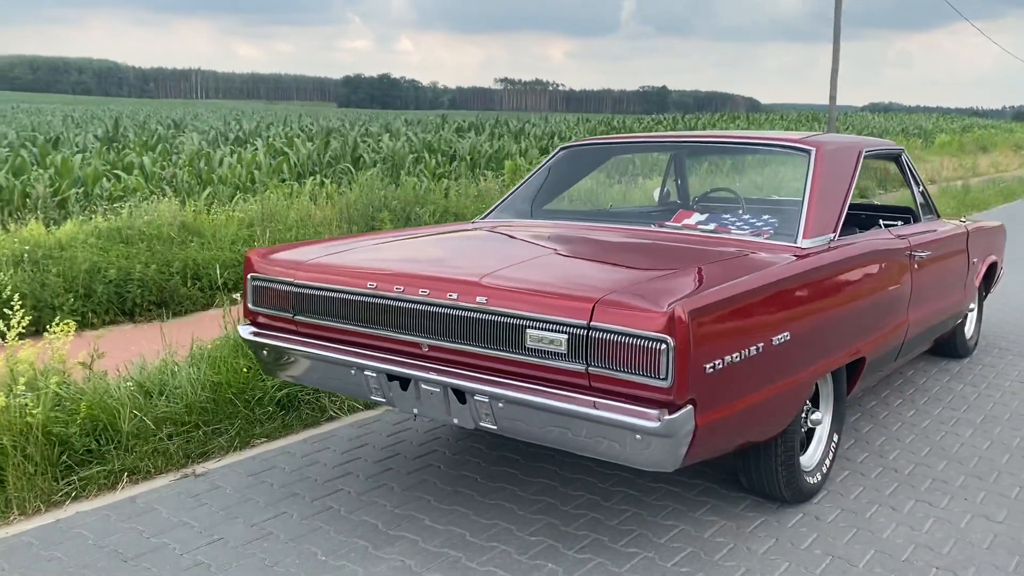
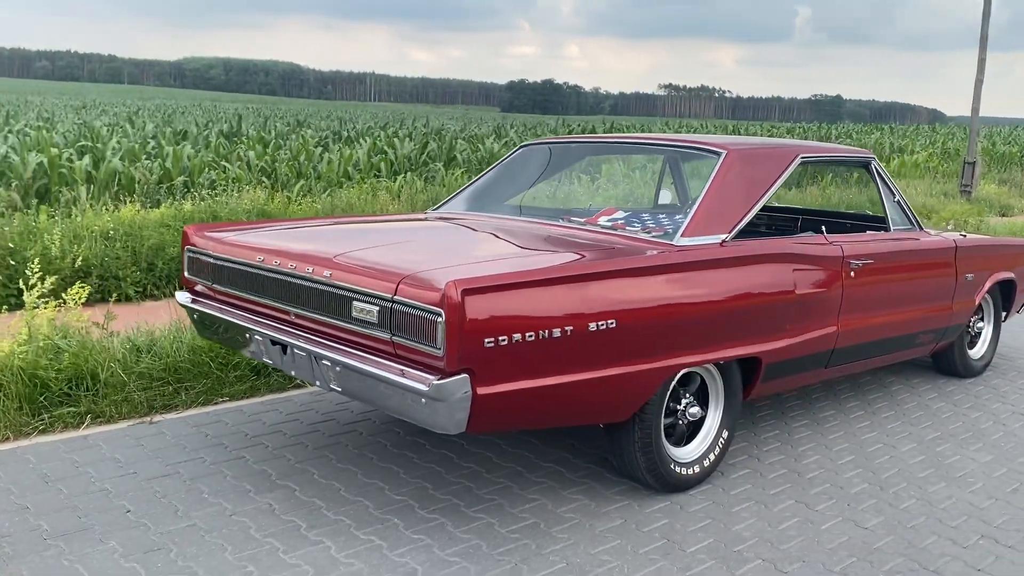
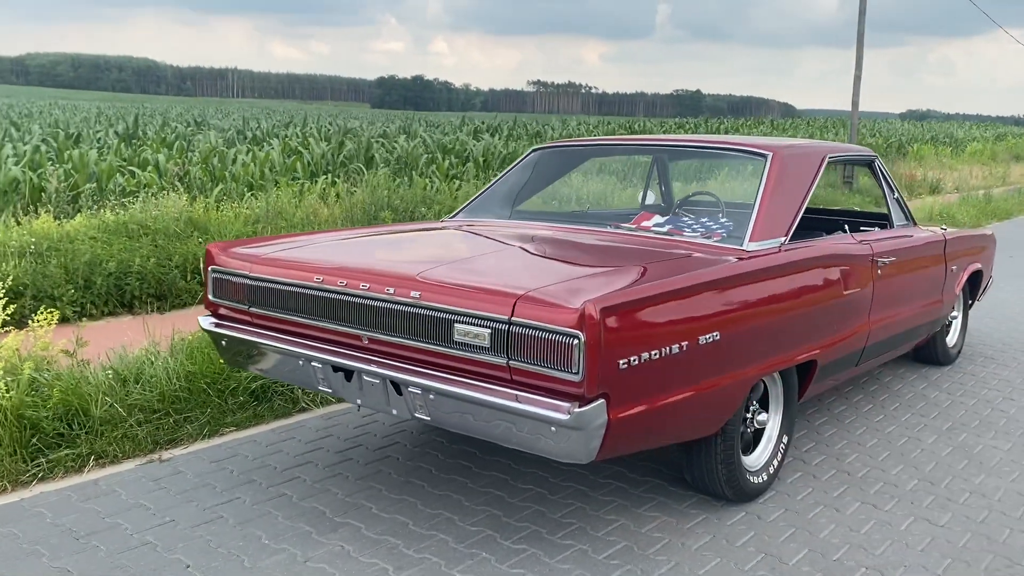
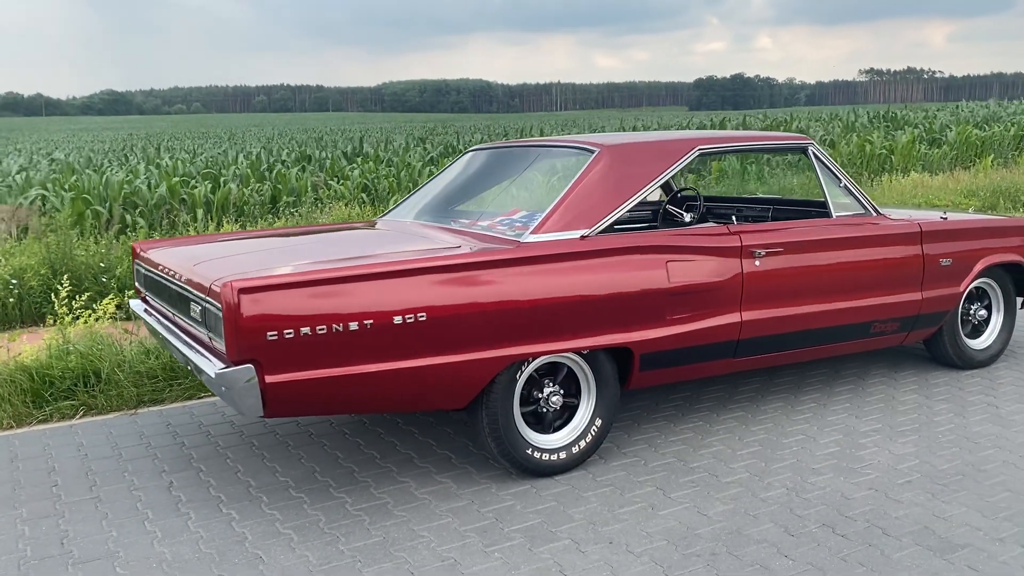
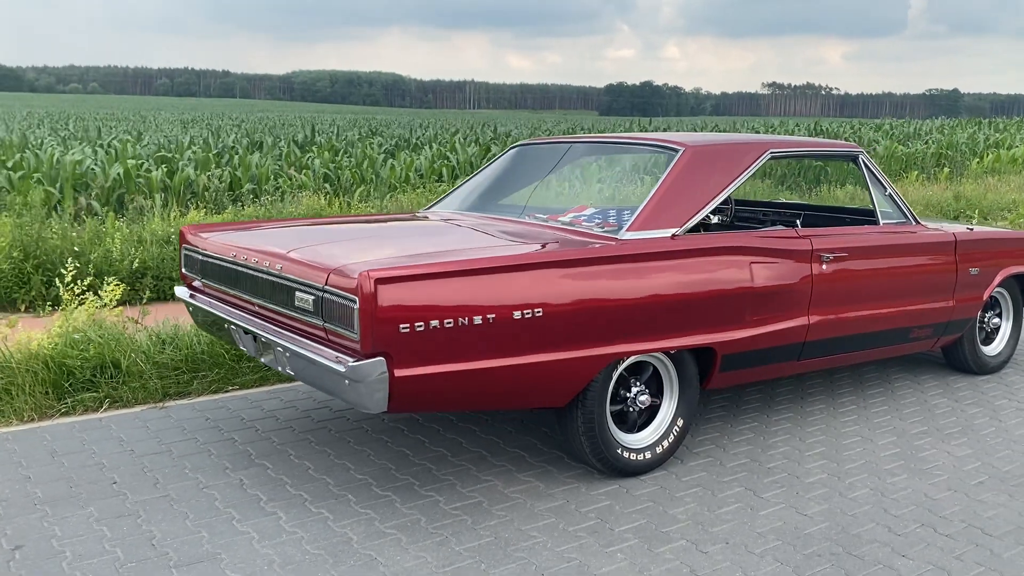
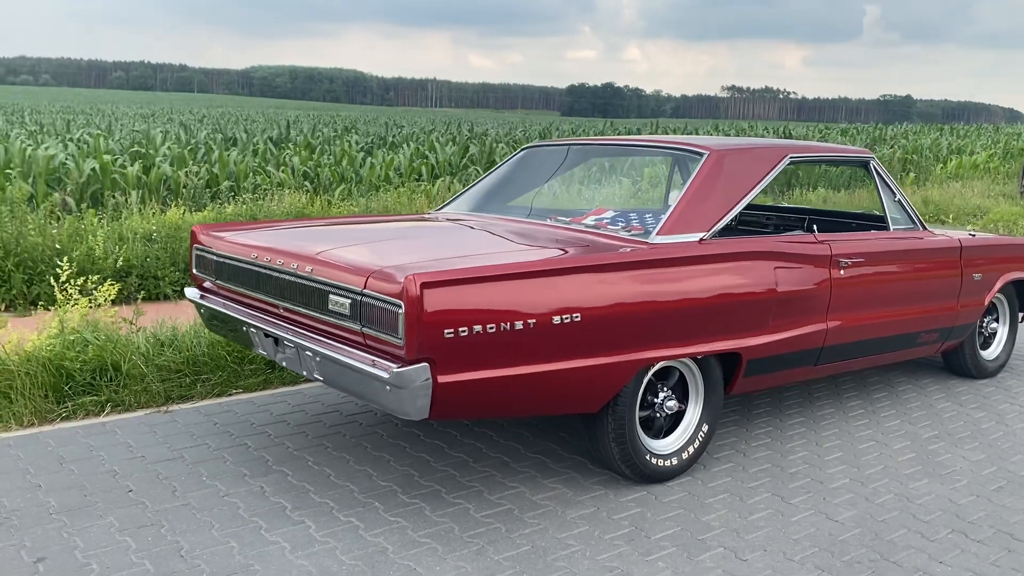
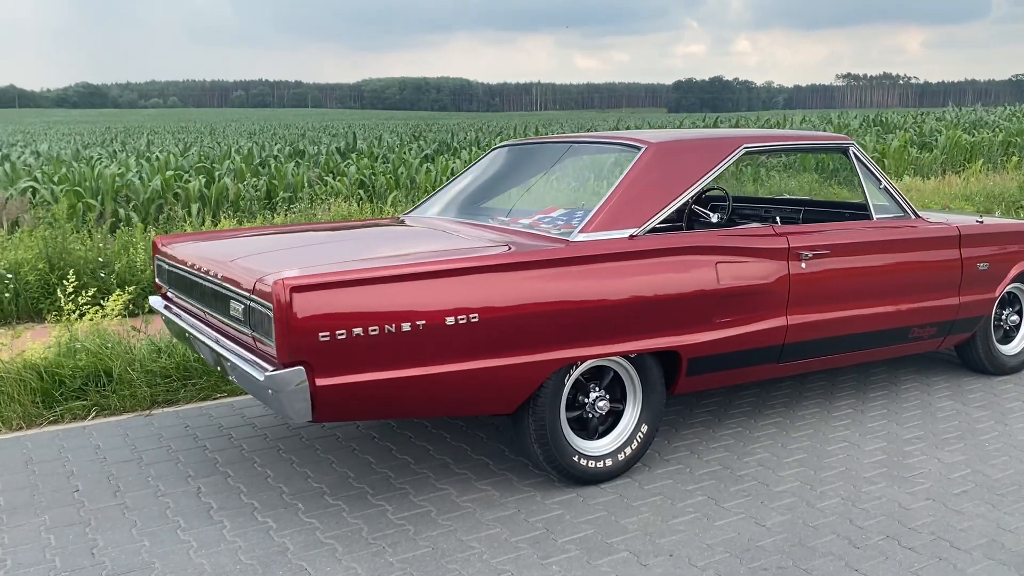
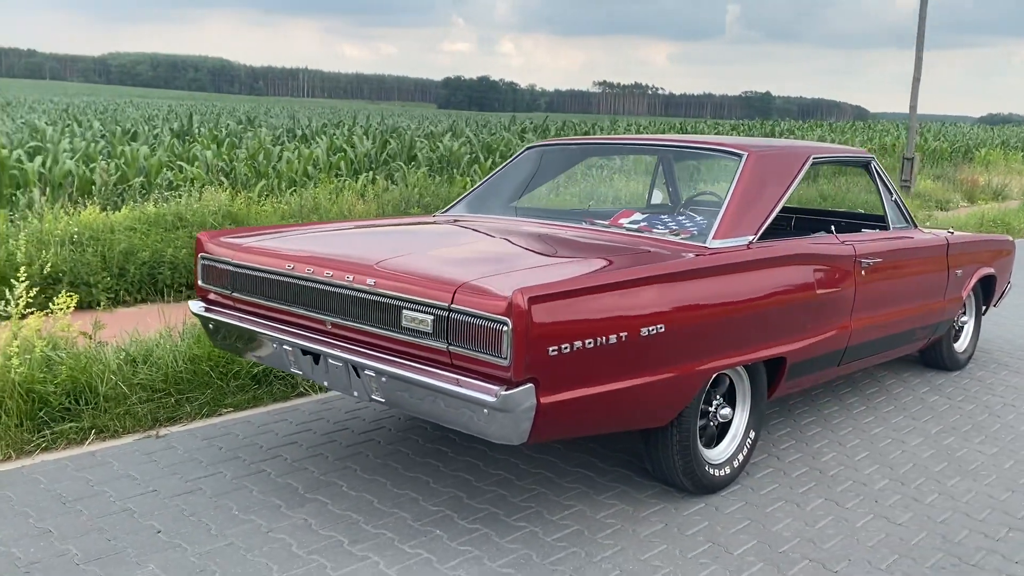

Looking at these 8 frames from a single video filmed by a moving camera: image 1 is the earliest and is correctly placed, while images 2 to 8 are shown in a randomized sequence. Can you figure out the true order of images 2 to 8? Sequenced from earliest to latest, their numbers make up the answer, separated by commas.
3, 8, 2, 6, 5, 7, 4
